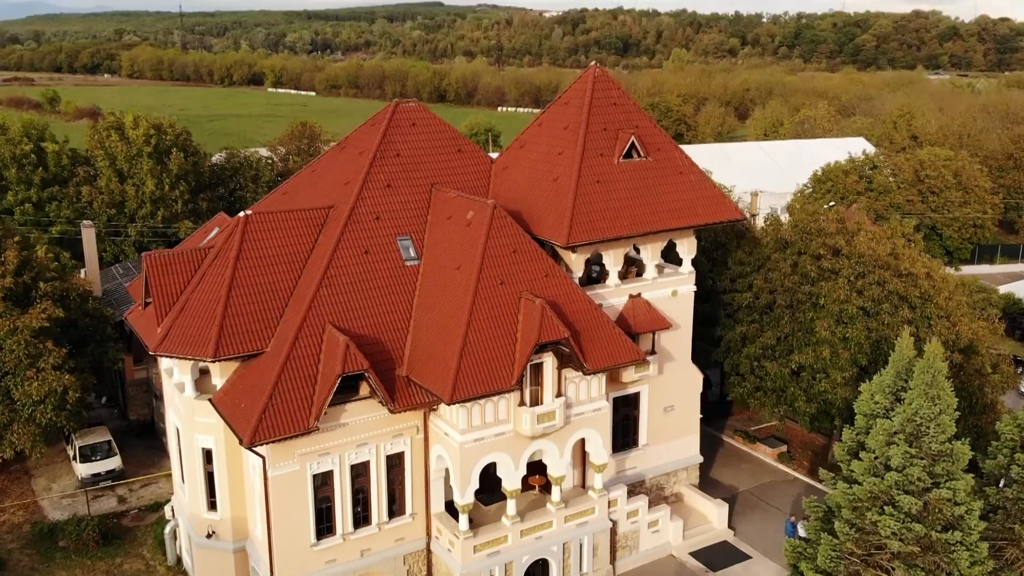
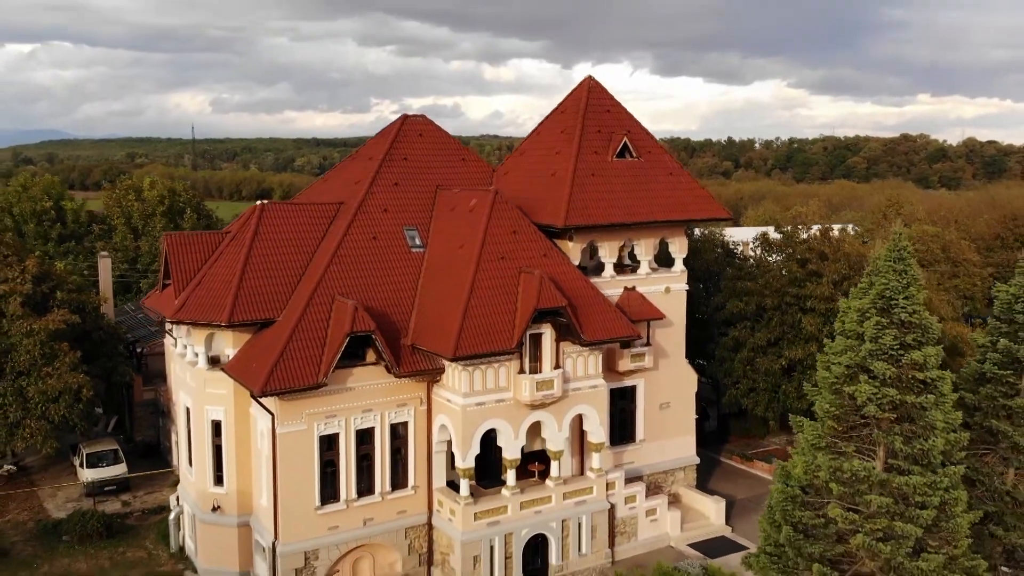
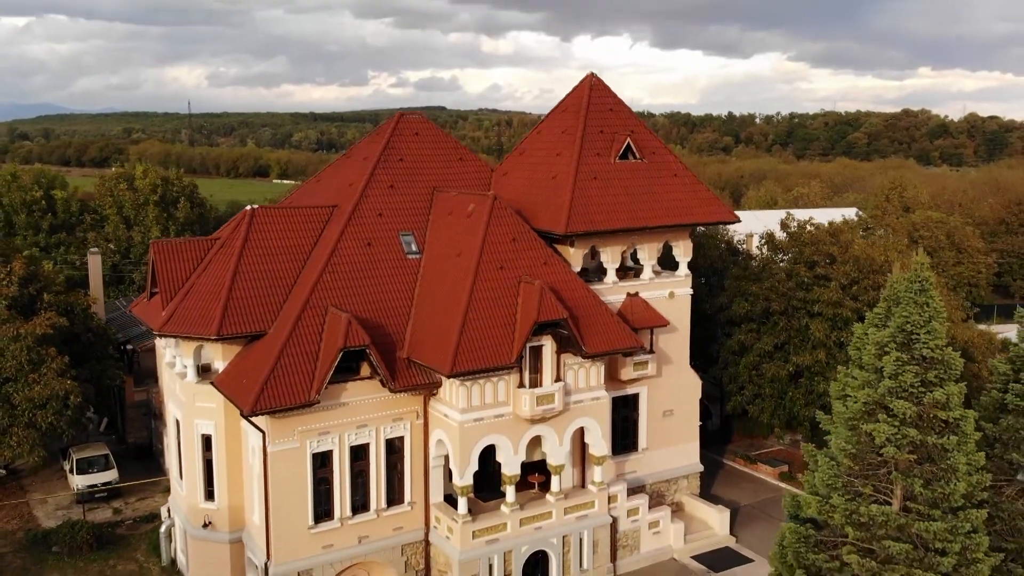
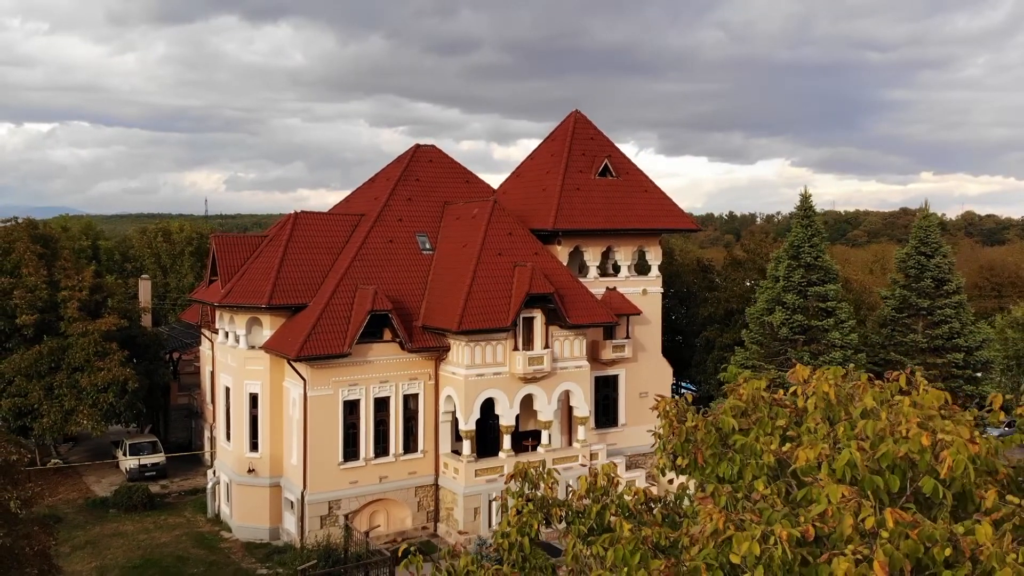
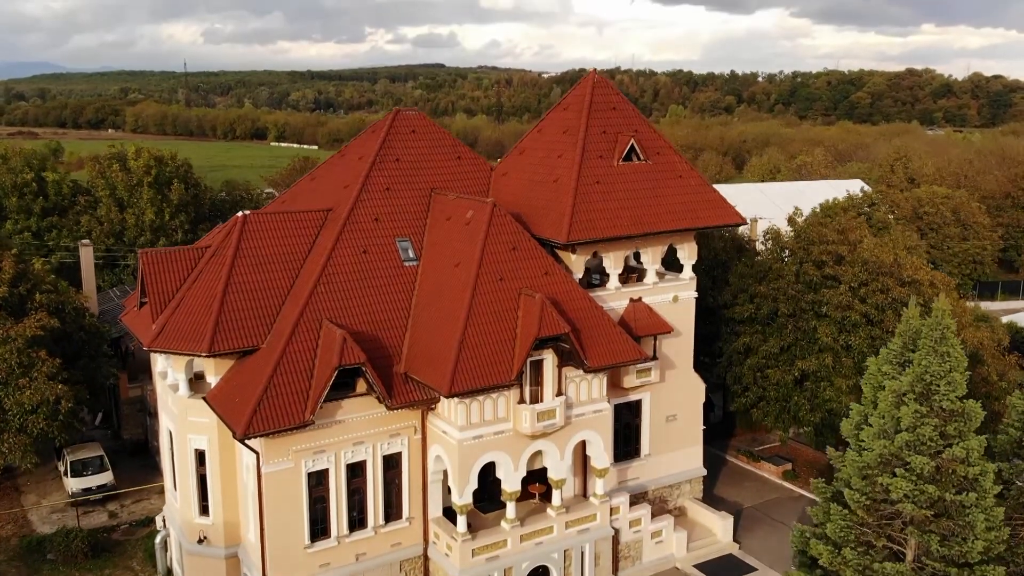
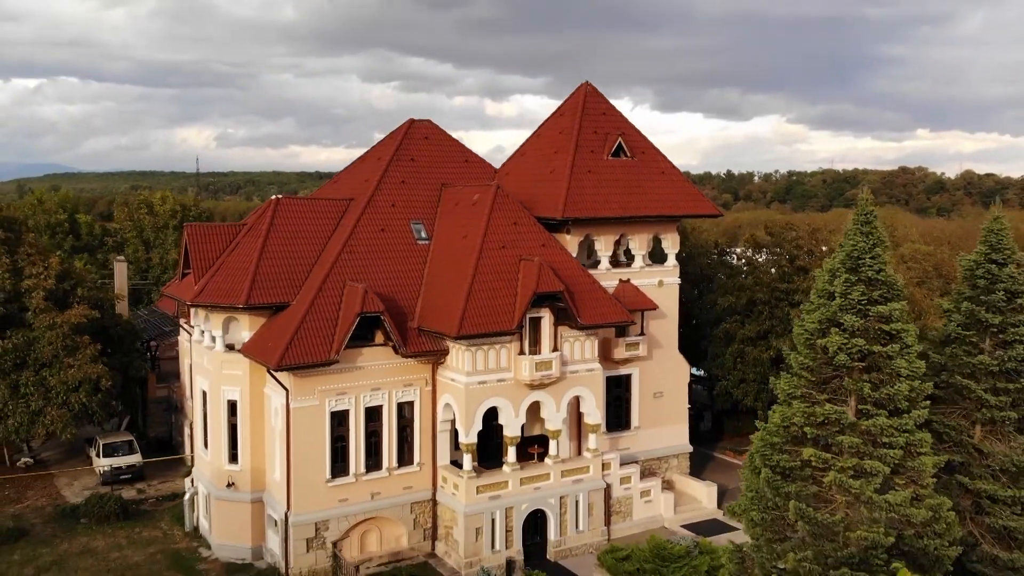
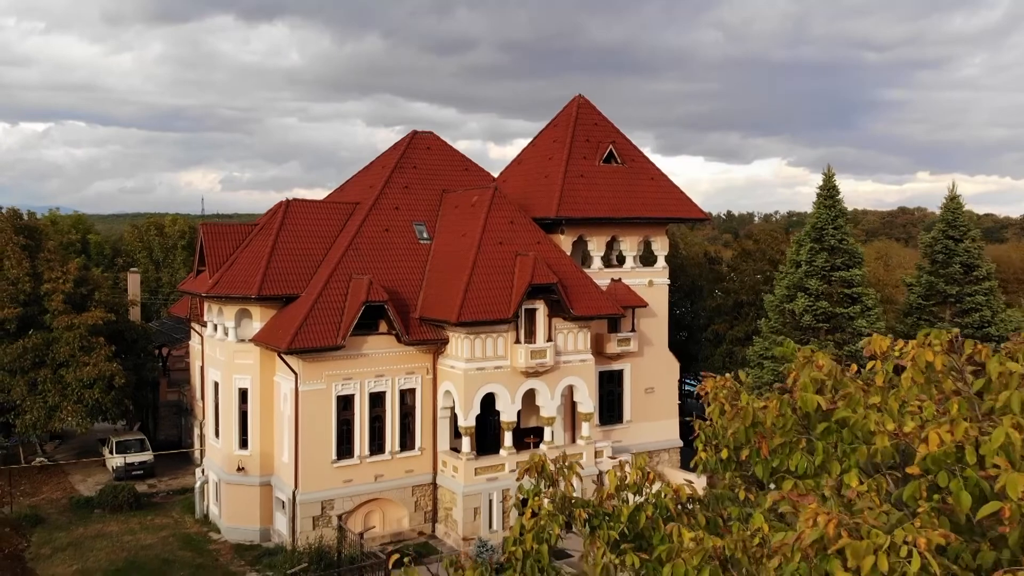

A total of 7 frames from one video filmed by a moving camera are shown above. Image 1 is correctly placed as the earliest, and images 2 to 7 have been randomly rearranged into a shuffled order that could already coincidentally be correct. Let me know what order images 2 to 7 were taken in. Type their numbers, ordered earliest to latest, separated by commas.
5, 3, 2, 6, 7, 4
